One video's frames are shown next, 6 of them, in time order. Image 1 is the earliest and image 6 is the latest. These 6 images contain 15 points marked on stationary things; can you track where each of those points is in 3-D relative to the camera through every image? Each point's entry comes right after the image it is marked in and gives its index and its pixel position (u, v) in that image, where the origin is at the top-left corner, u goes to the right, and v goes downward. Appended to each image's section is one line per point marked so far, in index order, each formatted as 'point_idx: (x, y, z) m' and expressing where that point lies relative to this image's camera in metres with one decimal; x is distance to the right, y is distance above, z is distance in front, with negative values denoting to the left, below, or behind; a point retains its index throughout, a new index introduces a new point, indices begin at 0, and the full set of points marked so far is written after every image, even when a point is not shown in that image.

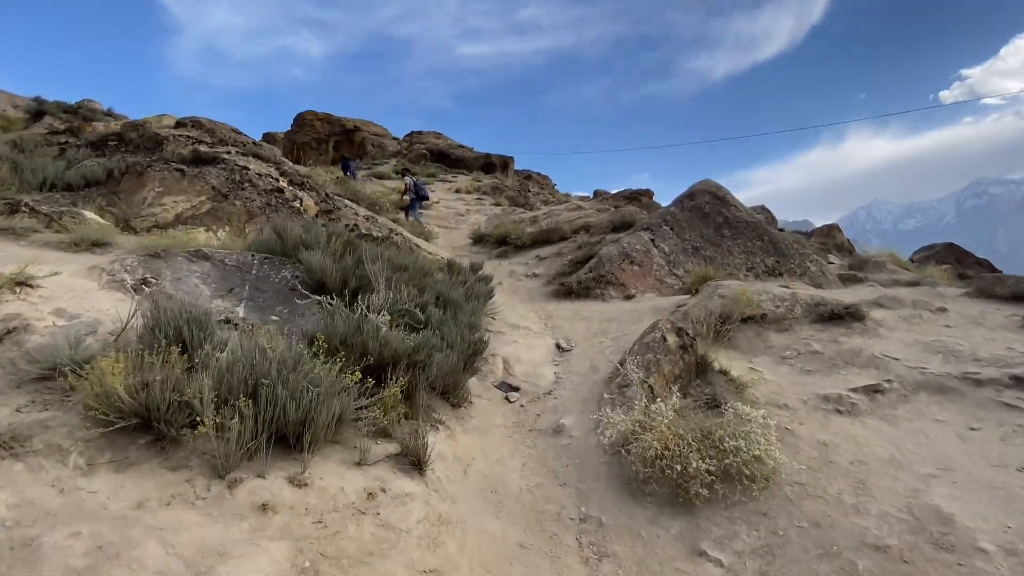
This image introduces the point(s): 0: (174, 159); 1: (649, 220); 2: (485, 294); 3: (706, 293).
0: (-5.4, +2.0, +8.1) m
1: (+2.6, +1.4, +10.1) m
2: (-0.4, -0.1, +7.0) m
3: (+2.5, -0.1, +6.6) m
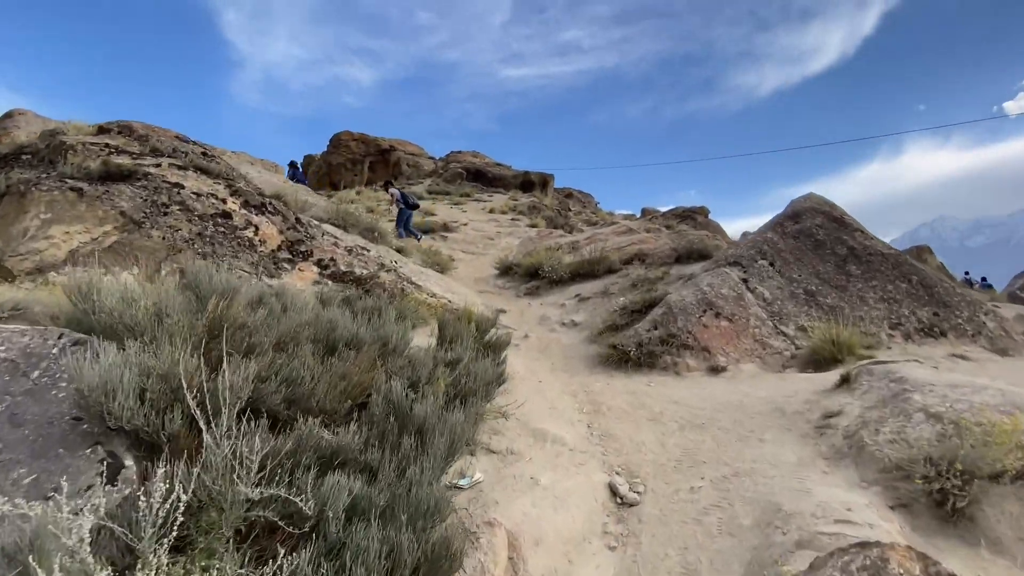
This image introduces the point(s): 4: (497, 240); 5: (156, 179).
0: (-5.0, +1.3, +5.9) m
1: (+3.1, +0.5, +7.2) m
2: (-0.2, -0.8, +4.4) m
3: (+2.7, -0.8, +3.7) m
4: (-0.5, +1.6, +16.8) m
5: (-4.3, +1.3, +6.2) m
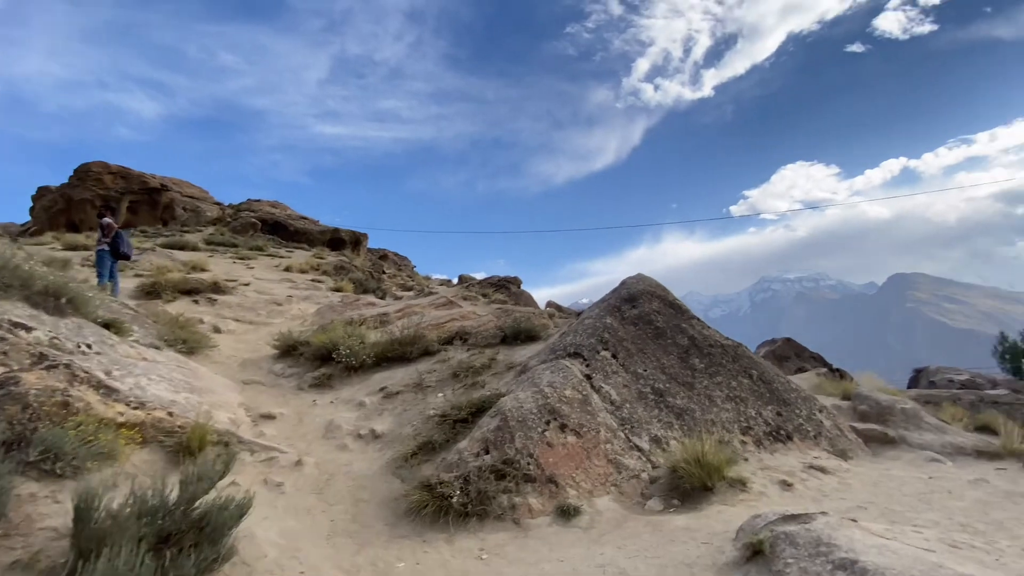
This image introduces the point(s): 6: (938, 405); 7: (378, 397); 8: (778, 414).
0: (-6.5, +0.7, +2.0) m
1: (+0.7, -0.6, +6.0) m
2: (-1.4, -1.4, +2.0) m
3: (+1.5, -1.5, +2.4) m
4: (-6.0, -0.5, +13.7) m
5: (-5.9, +0.6, +2.5) m
6: (+11.6, -3.2, +14.0) m
7: (-1.8, -1.5, +6.8) m
8: (+2.9, -1.4, +5.6) m
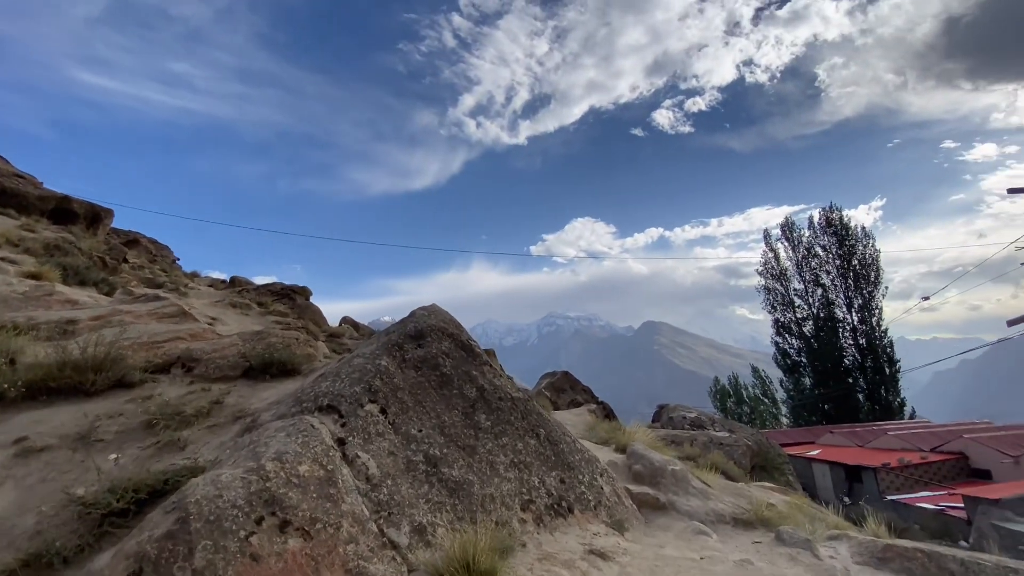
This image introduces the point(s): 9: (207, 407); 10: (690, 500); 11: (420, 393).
0: (-6.6, +1.3, -1.7) m
1: (-1.6, -0.8, +4.5) m
2: (-2.2, -1.4, 0.0) m
3: (+0.4, -1.7, +1.4) m
4: (-10.7, 0.0, +9.3) m
5: (-6.3, +1.2, -1.0) m
6: (+5.2, -4.8, +15.8) m
7: (-4.3, -1.4, +4.3) m
8: (+0.5, -1.9, +4.9) m
9: (-3.0, -1.2, +5.0) m
10: (+1.9, -2.3, +5.5) m
11: (-0.8, -1.0, +4.7) m
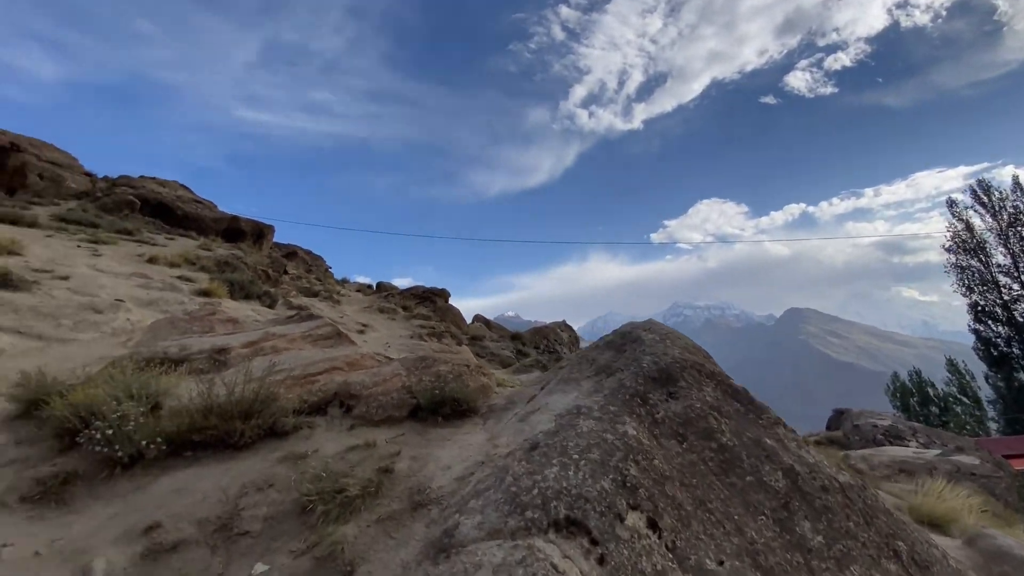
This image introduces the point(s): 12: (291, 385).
0: (-6.2, +0.9, -2.1) m
1: (+0.2, -1.0, +2.8) m
2: (-1.3, -1.6, -1.4) m
3: (+1.5, -1.8, -0.6) m
4: (-7.5, -0.5, +9.6) m
5: (-5.7, +0.7, -1.5) m
6: (+9.7, -4.5, +12.3) m
7: (-2.4, -1.7, +3.3) m
8: (+2.4, -1.9, +2.7) m
9: (-1.0, -1.3, +3.6) m
10: (+4.0, -2.3, +3.0) m
11: (+1.0, -1.1, +2.8) m
12: (-2.2, -1.0, +5.1) m
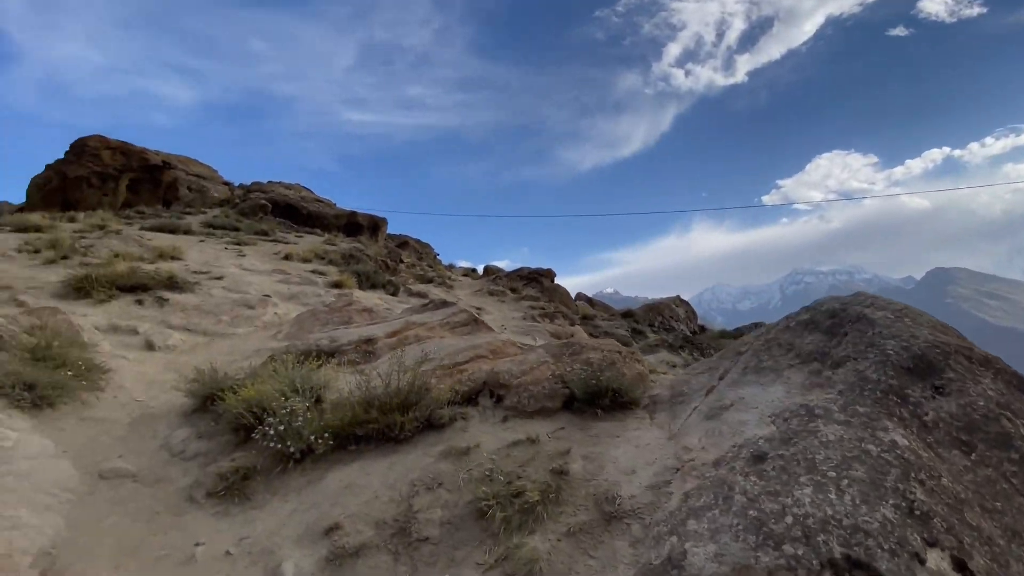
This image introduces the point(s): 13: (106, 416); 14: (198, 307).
0: (-6.1, +0.5, -1.4) m
1: (+1.2, -0.8, +2.3) m
2: (-1.0, -1.7, -1.5) m
3: (+1.9, -1.8, -1.3) m
4: (-5.1, -0.4, +10.3) m
5: (-5.5, +0.4, -0.9) m
6: (+12.5, -3.4, +9.9) m
7: (-1.2, -1.7, +3.2) m
8: (+3.4, -1.7, +1.8) m
9: (+0.2, -1.2, +3.3) m
10: (+5.0, -2.0, +1.8) m
11: (+2.0, -0.9, +2.1) m
12: (-0.7, -0.9, +5.0) m
13: (-4.3, -1.3, +5.3) m
14: (-6.0, -0.4, +9.7) m
